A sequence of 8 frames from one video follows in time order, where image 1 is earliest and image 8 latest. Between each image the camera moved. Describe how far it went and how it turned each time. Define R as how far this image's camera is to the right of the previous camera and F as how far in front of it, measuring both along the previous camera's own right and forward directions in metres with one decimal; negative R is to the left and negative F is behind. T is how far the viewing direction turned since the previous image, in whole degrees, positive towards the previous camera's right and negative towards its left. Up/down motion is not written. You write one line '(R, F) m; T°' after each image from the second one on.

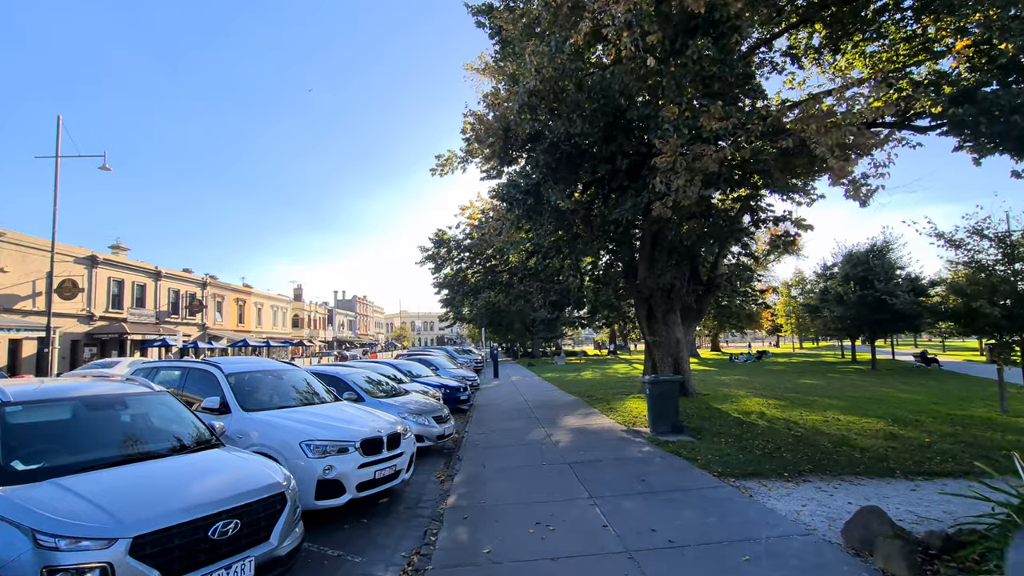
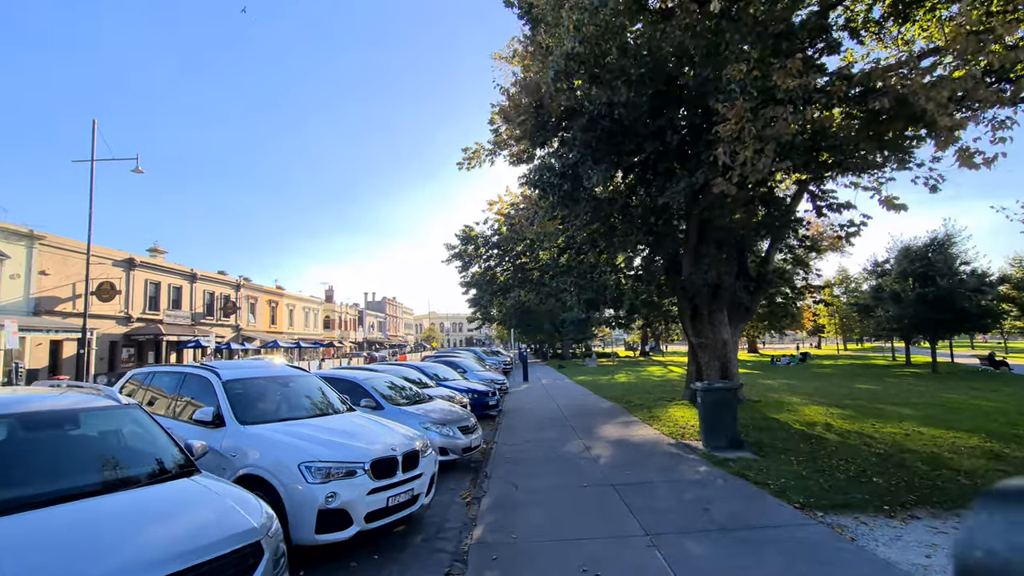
(-0.1, +1.0) m; -3°
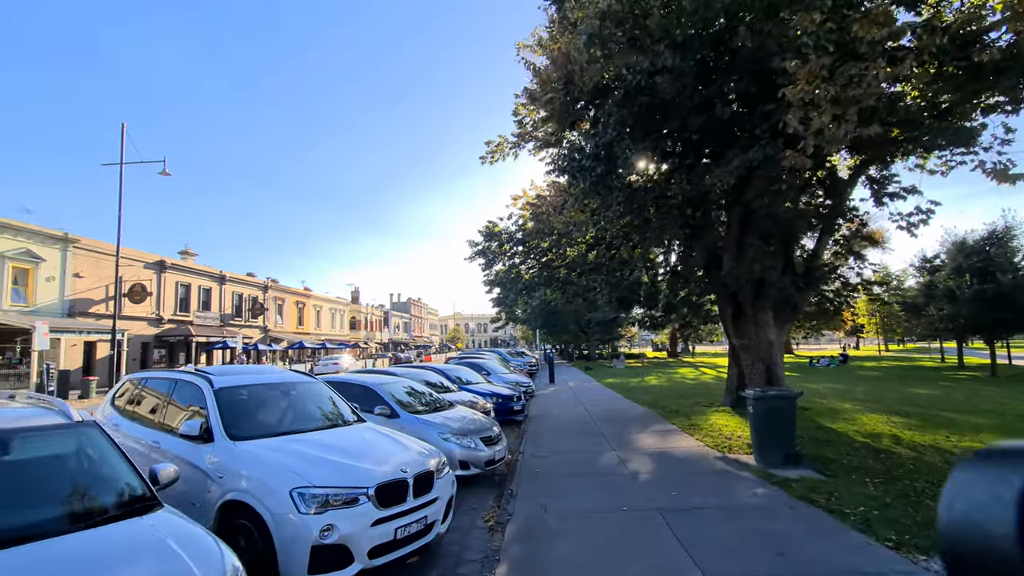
(0.0, +0.8) m; -3°
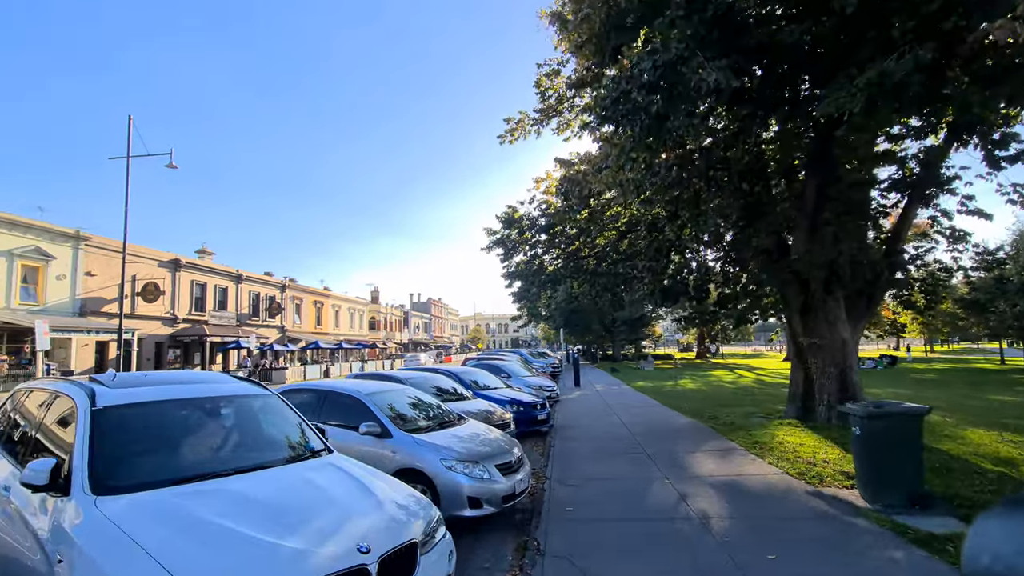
(0.0, +1.9) m; -2°
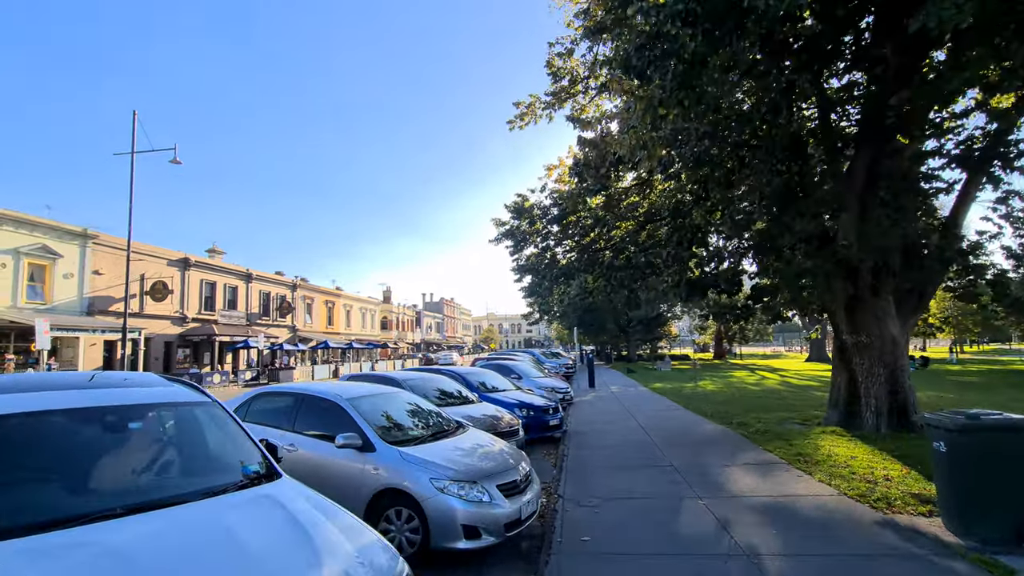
(+0.1, +1.0) m; -2°
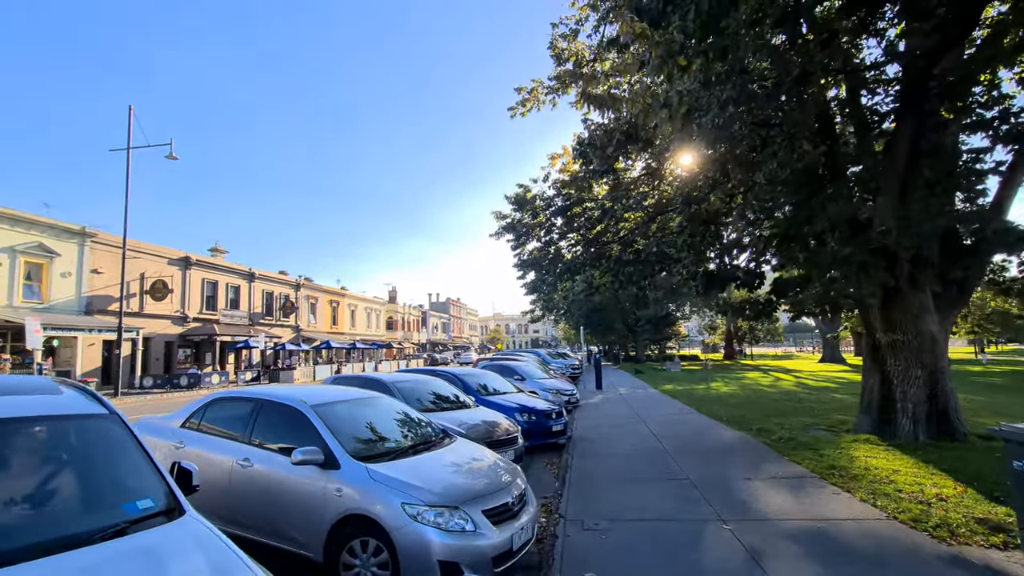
(+0.2, +0.8) m; -1°
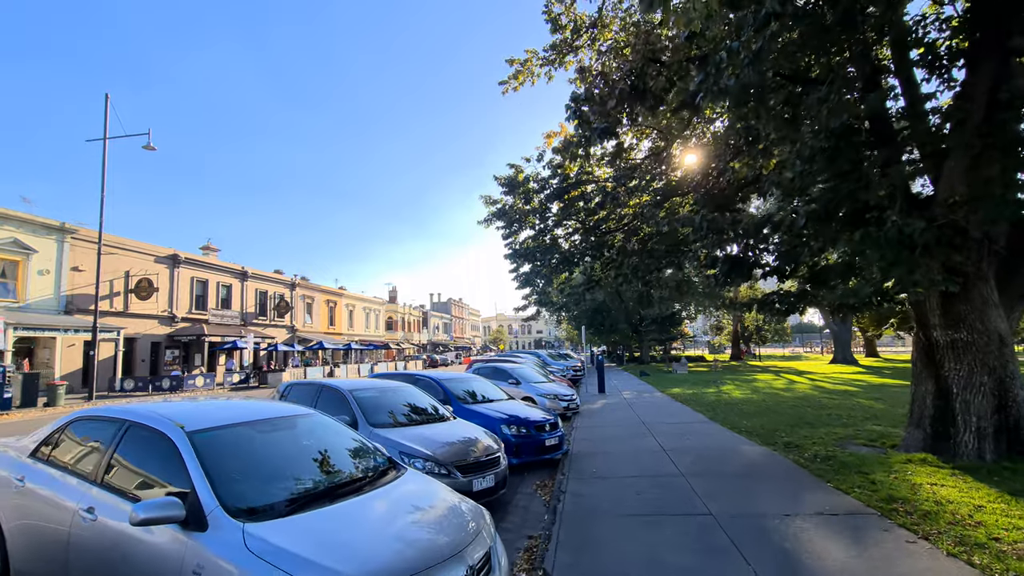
(+0.3, +1.5) m; 0°
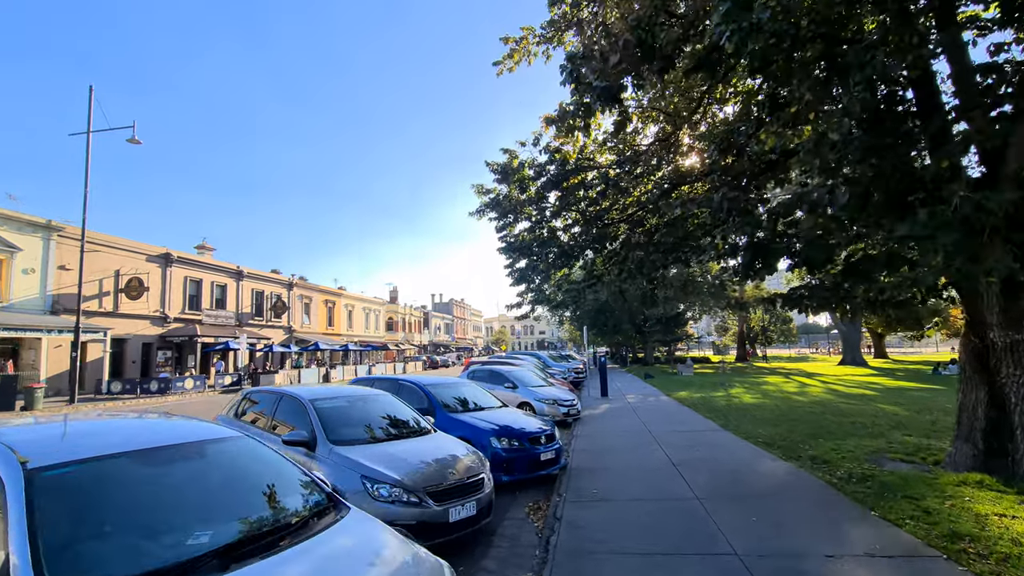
(+0.2, +1.0) m; 0°
